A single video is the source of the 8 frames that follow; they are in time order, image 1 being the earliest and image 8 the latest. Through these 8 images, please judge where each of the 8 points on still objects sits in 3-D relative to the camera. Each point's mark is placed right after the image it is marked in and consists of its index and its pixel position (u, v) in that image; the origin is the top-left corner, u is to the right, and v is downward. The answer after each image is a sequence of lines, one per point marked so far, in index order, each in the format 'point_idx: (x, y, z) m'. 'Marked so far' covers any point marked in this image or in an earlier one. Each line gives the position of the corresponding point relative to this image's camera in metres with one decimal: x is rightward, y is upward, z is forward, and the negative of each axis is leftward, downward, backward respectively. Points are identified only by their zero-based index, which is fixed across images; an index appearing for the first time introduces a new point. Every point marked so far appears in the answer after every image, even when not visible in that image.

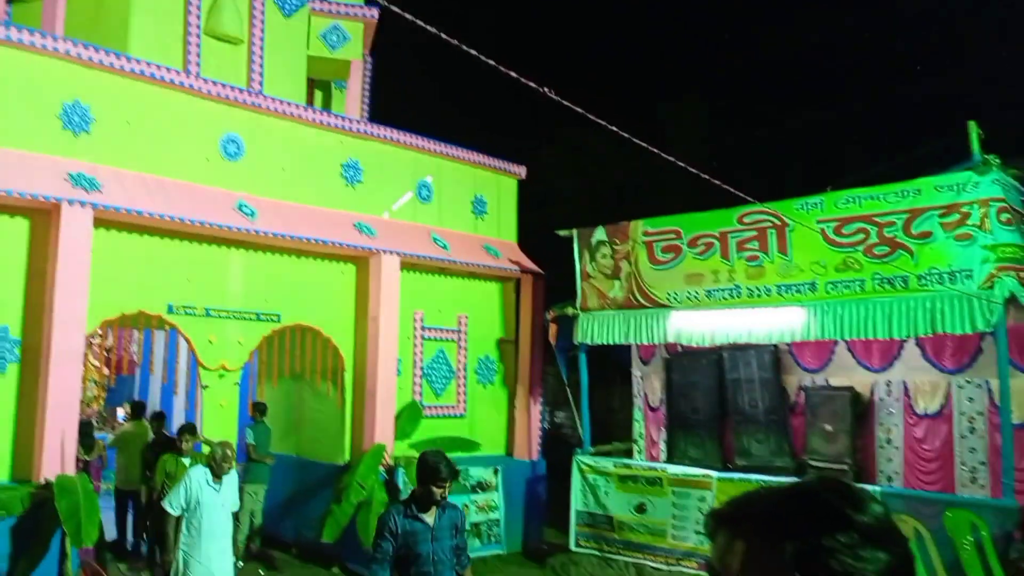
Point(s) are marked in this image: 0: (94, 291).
0: (-3.5, 0.0, +6.6) m
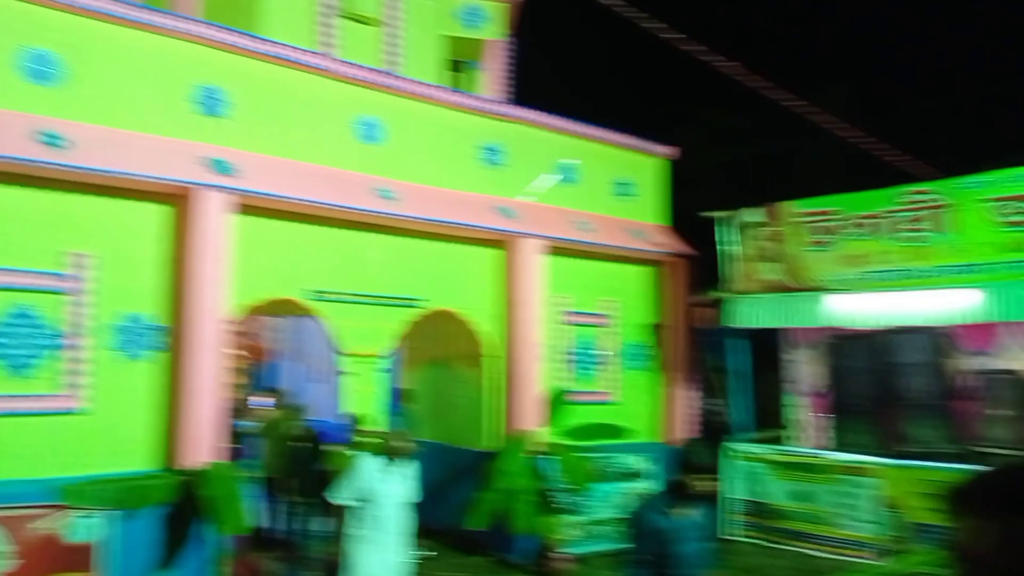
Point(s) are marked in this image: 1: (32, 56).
0: (-2.3, +0.1, +6.6) m
1: (-3.5, +1.6, +5.7) m
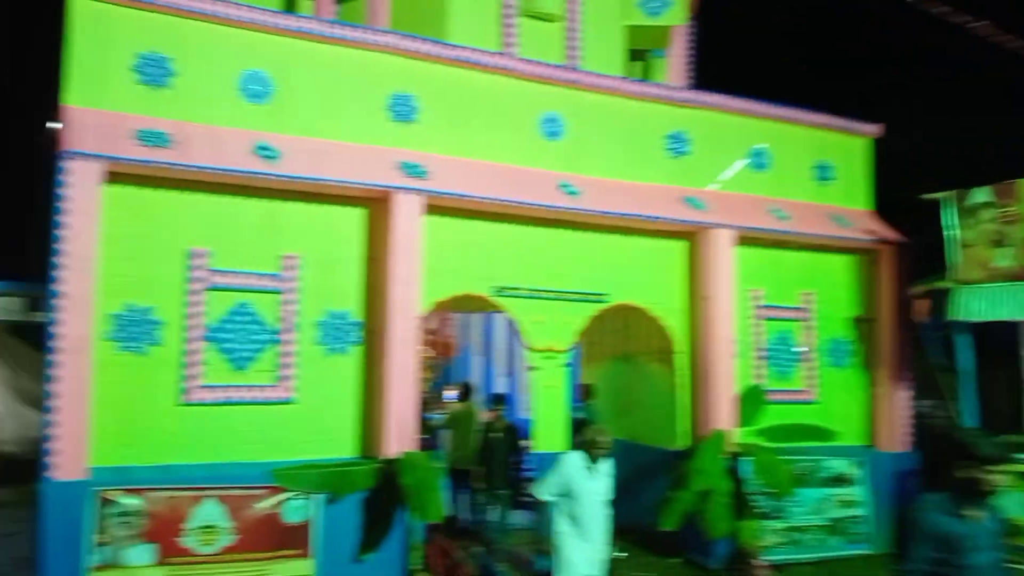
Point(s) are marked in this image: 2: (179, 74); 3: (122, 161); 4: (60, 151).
0: (-0.7, +0.1, +6.8) m
1: (-2.1, +1.7, +6.2) m
2: (-2.6, +1.6, +6.0) m
3: (-2.8, +0.9, +5.7) m
4: (-3.2, +1.0, +5.6) m
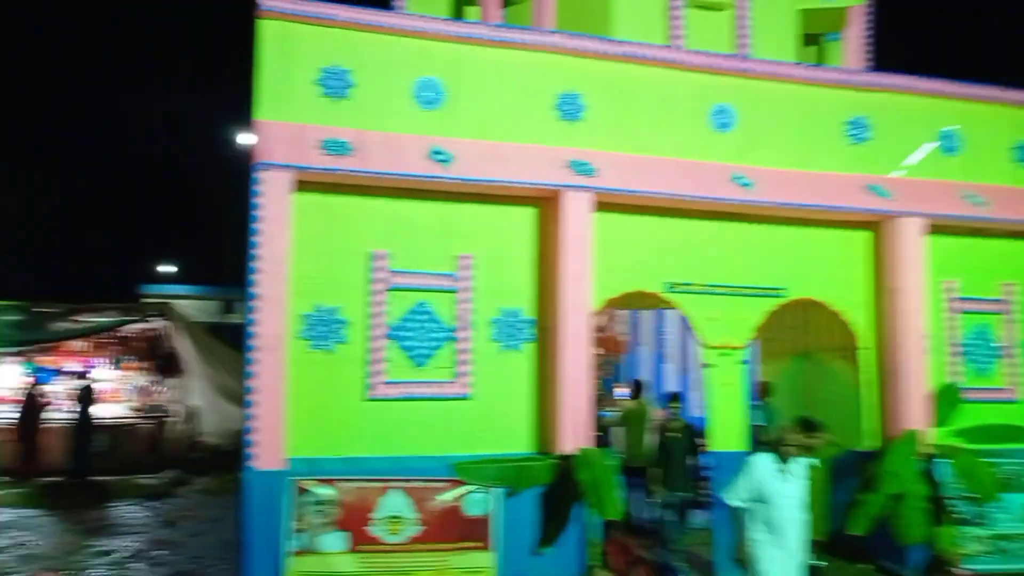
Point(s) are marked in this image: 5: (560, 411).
0: (+0.8, +0.1, +6.8) m
1: (-0.7, +1.7, +6.5) m
2: (-1.2, +1.6, +6.3) m
3: (-1.5, +0.9, +6.0) m
4: (-1.9, +1.0, +6.0) m
5: (+0.4, -1.0, +6.6) m
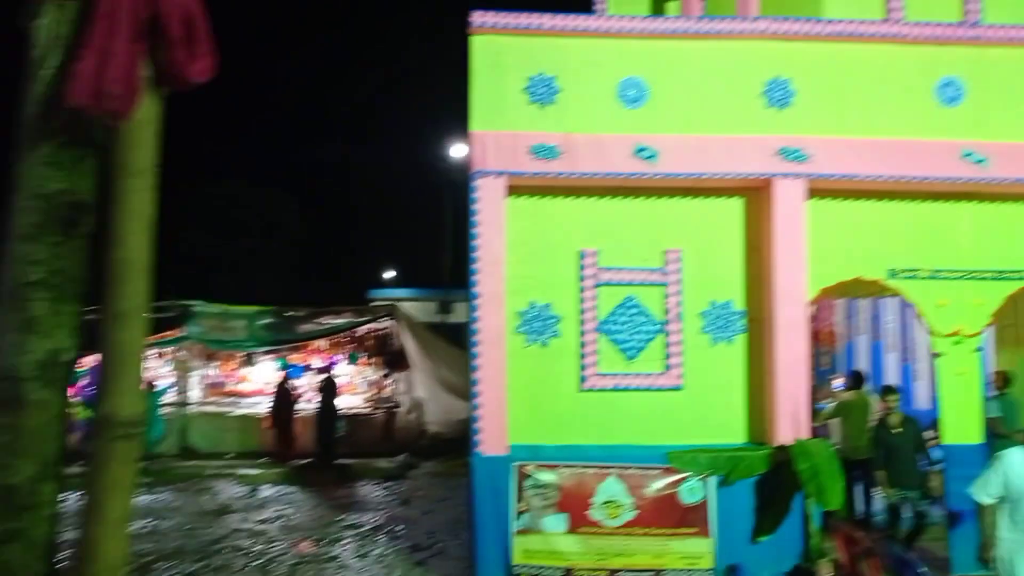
0: (+2.5, +0.2, +6.7) m
1: (+0.9, +1.7, +6.7) m
2: (+0.4, +1.7, +6.6) m
3: (+0.1, +0.9, +6.5) m
4: (-0.3, +1.0, +6.5) m
5: (+2.2, -0.9, +6.5) m
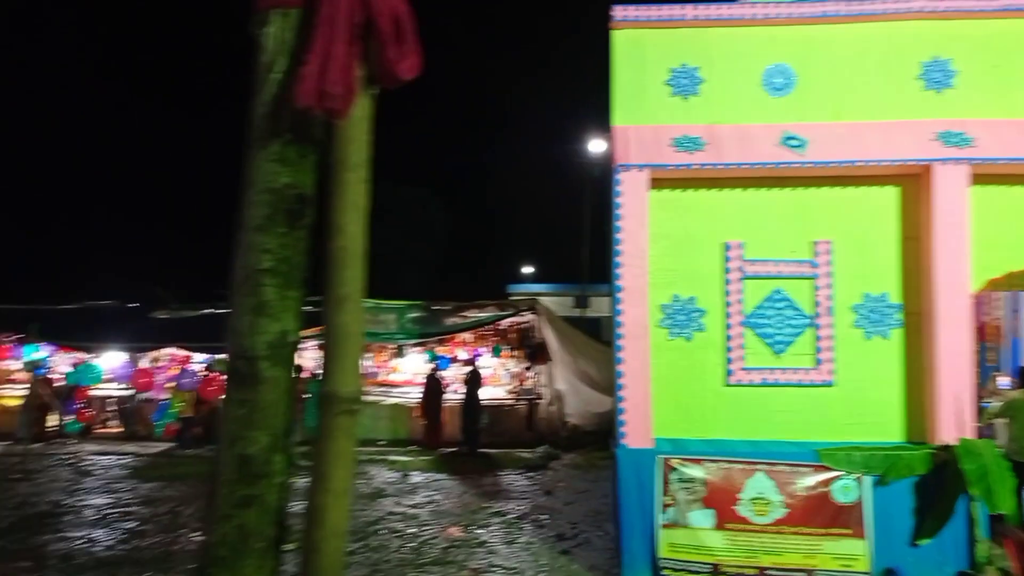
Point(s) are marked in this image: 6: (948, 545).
0: (+3.7, +0.3, +6.3) m
1: (+2.1, +1.8, +6.5) m
2: (+1.6, +1.7, +6.5) m
3: (+1.3, +1.0, +6.4) m
4: (+0.9, +1.0, +6.5) m
5: (+3.3, -0.9, +6.2) m
6: (+3.4, -2.0, +6.2) m
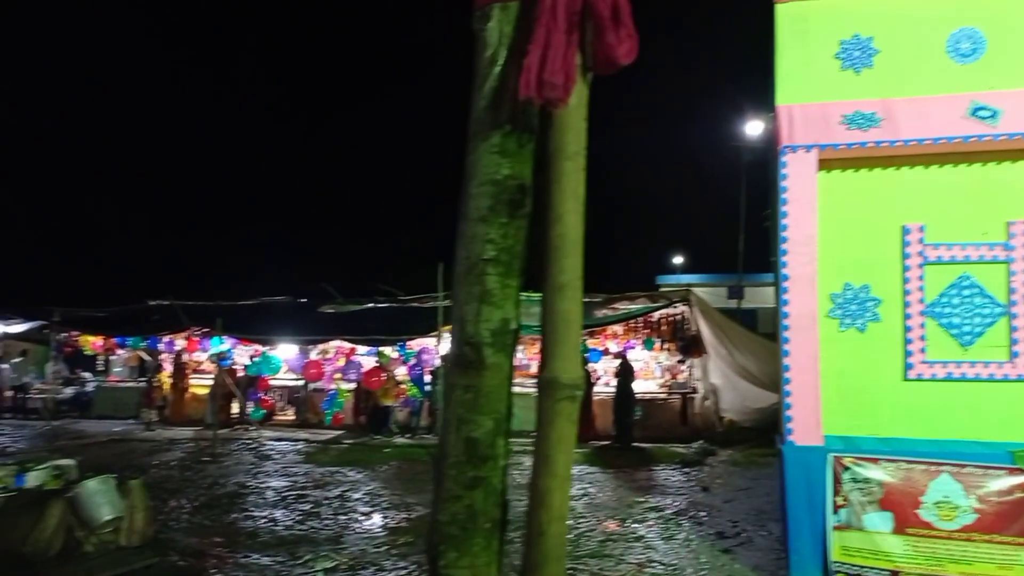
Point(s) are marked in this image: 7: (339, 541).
0: (+4.9, +0.4, +5.5) m
1: (+3.3, +1.9, +6.0) m
2: (+2.8, +1.8, +6.1) m
3: (+2.5, +1.1, +6.1) m
4: (+2.1, +1.1, +6.2) m
5: (+4.5, -0.8, +5.5) m
6: (+4.6, -1.9, +5.5) m
7: (-1.7, -2.5, +7.9) m
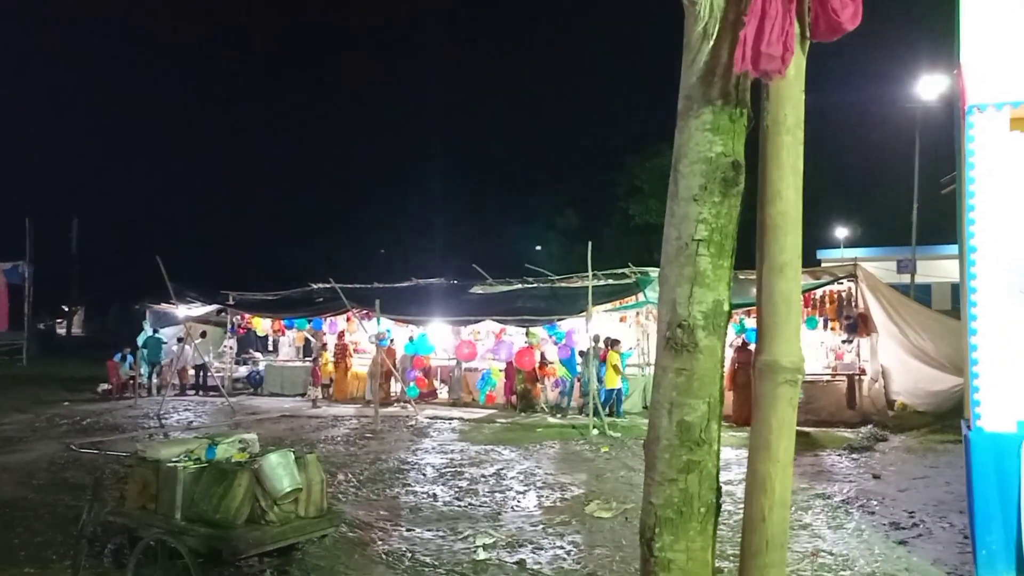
0: (+5.8, +0.6, +4.5) m
1: (+4.4, +2.1, +5.2) m
2: (+3.9, +2.0, +5.4) m
3: (+3.6, +1.3, +5.5) m
4: (+3.3, +1.3, +5.7) m
5: (+5.5, -0.5, +4.6) m
6: (+5.6, -1.7, +4.6) m
7: (-0.2, -2.3, +8.0) m
